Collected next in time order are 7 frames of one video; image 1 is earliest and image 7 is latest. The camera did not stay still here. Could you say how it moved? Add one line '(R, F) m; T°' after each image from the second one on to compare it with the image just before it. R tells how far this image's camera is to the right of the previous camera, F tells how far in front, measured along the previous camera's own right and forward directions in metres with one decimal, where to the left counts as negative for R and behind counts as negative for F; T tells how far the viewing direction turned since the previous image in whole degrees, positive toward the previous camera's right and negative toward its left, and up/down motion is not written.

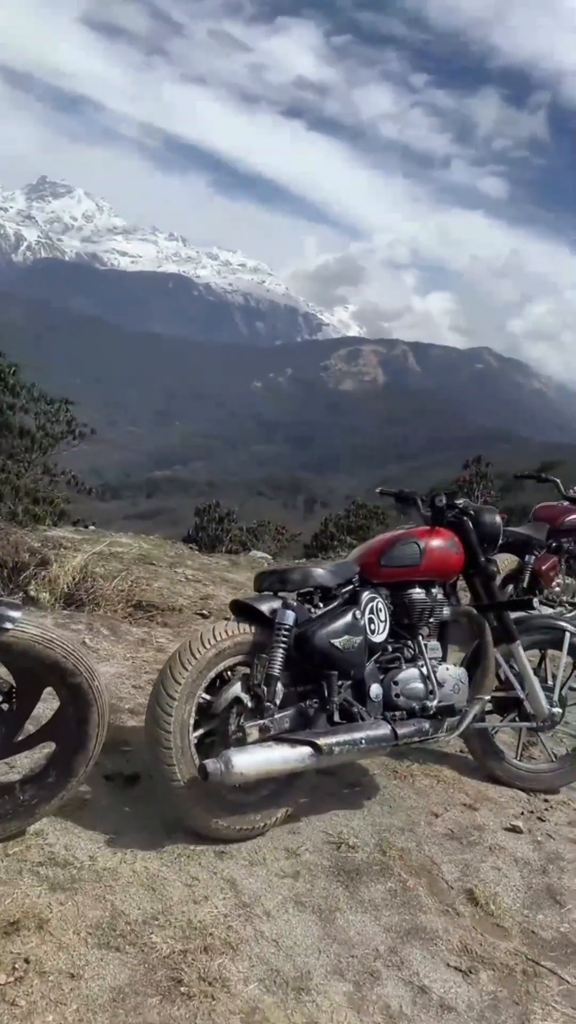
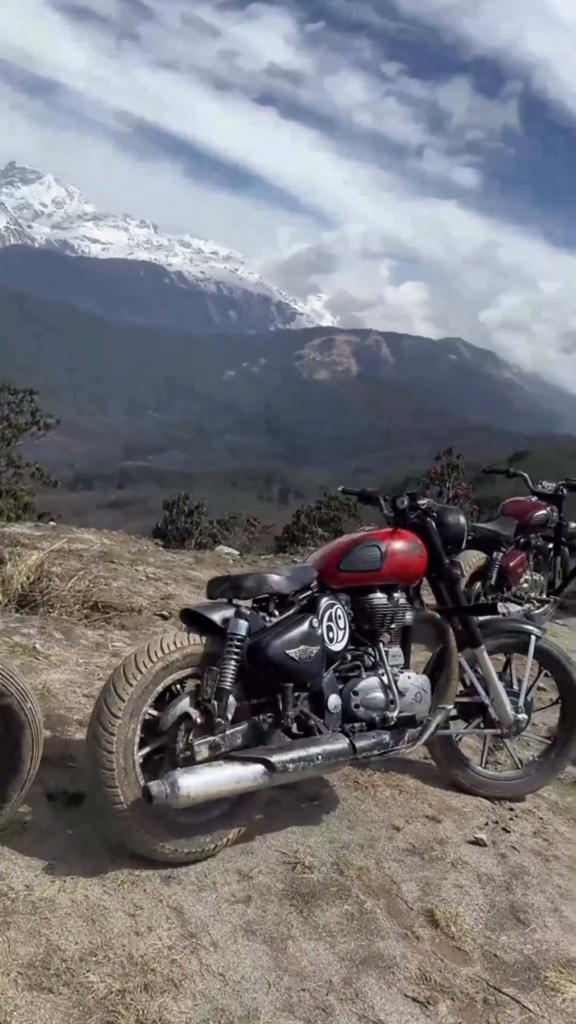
(+0.1, +0.2) m; +2°
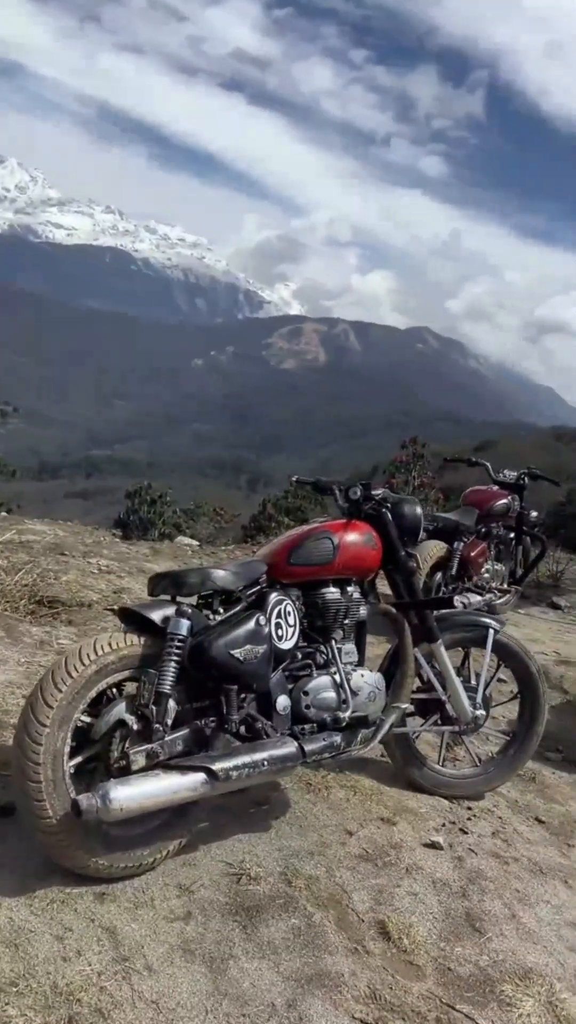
(+0.1, +0.2) m; +2°
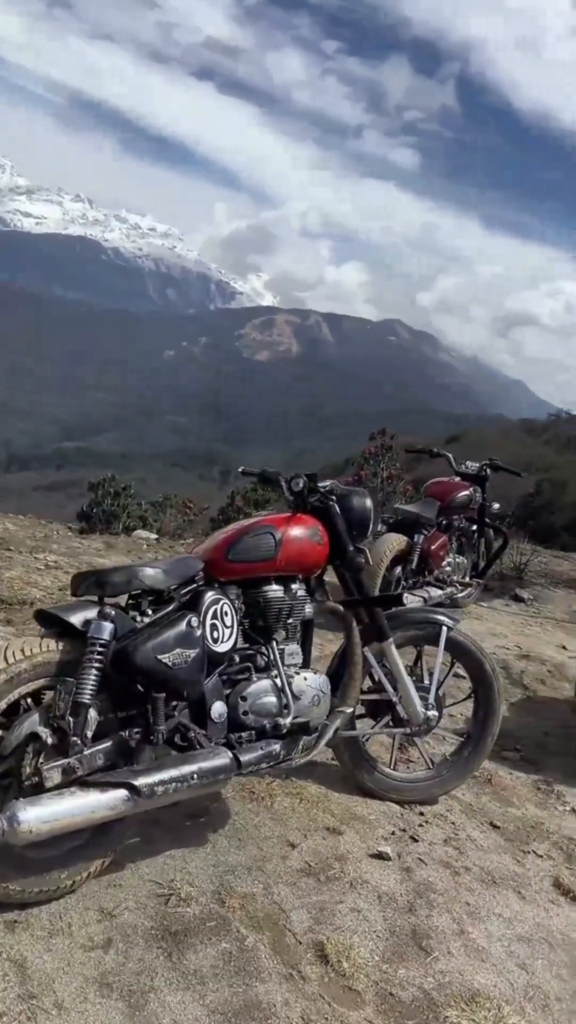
(+0.1, +0.2) m; +2°
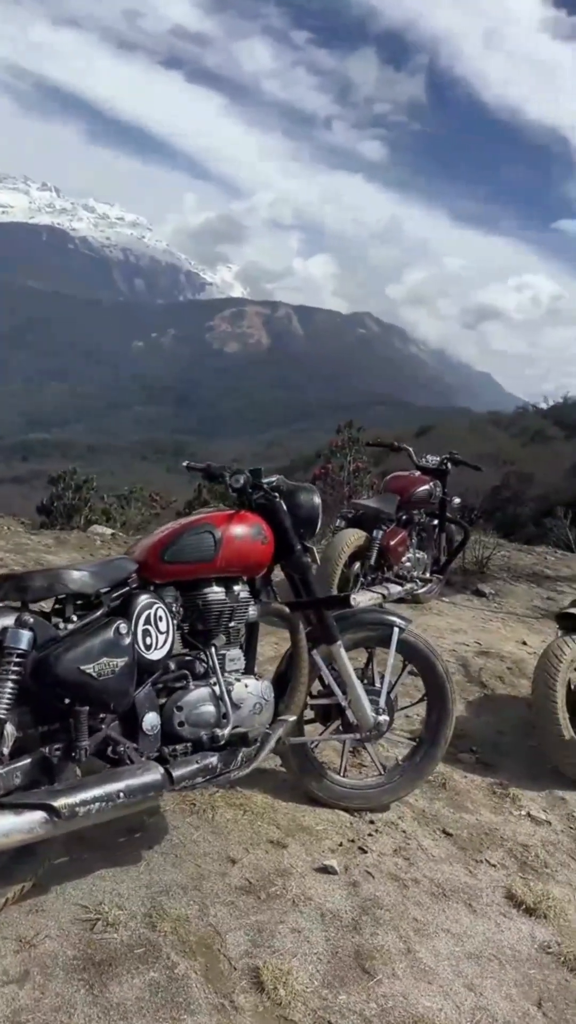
(+0.1, +0.2) m; +2°
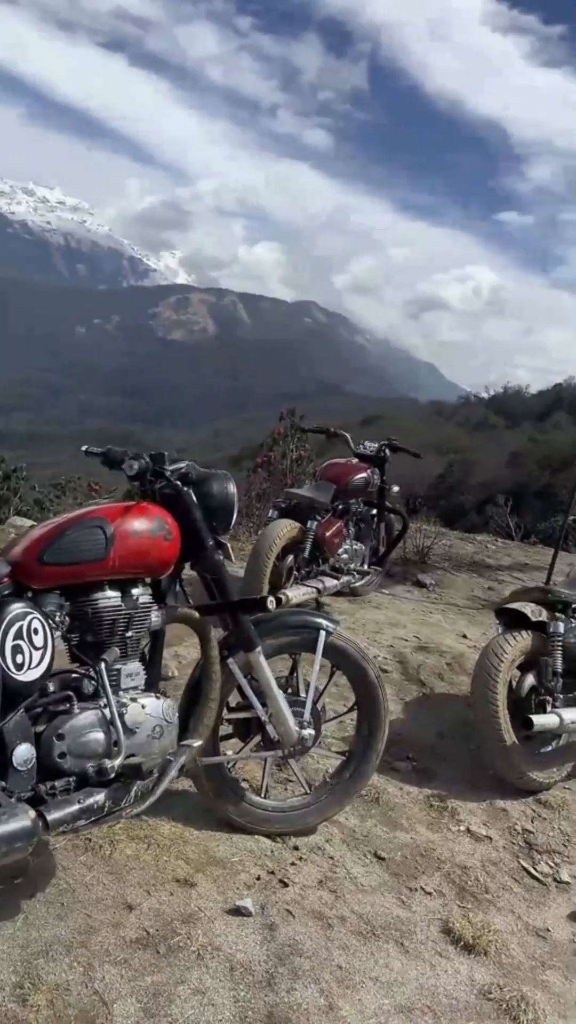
(+0.1, +0.4) m; +4°
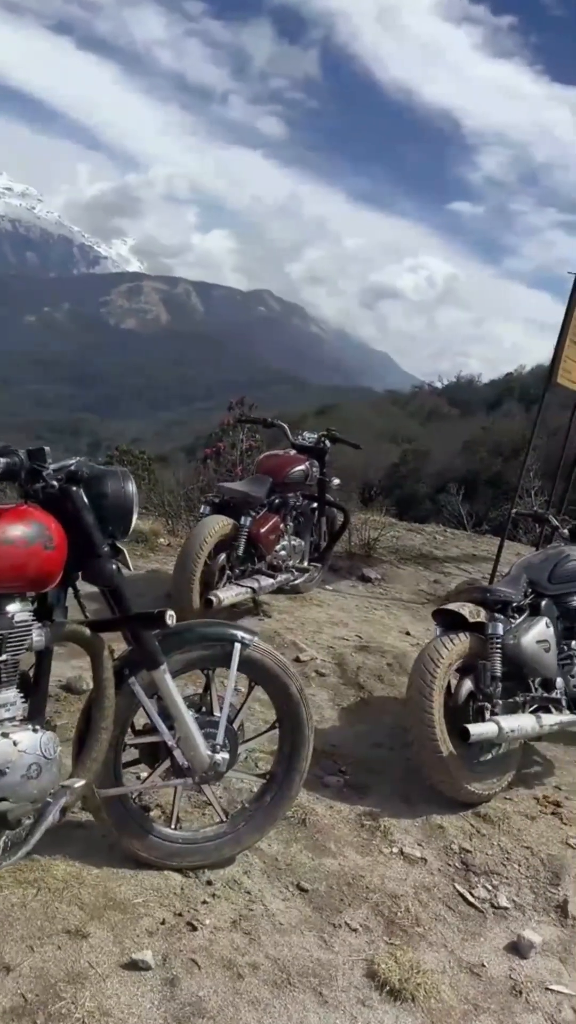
(+0.2, +0.3) m; +3°
